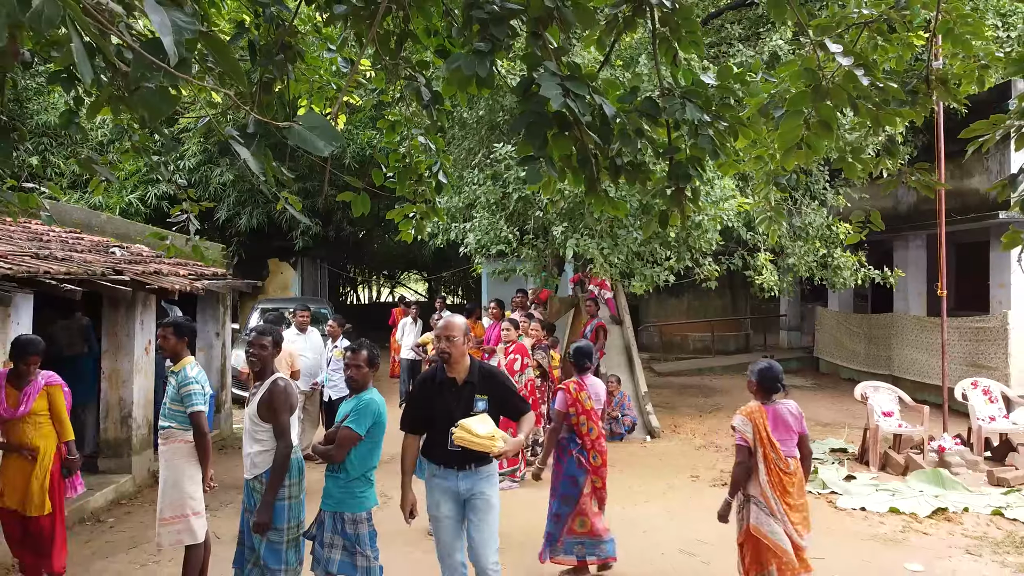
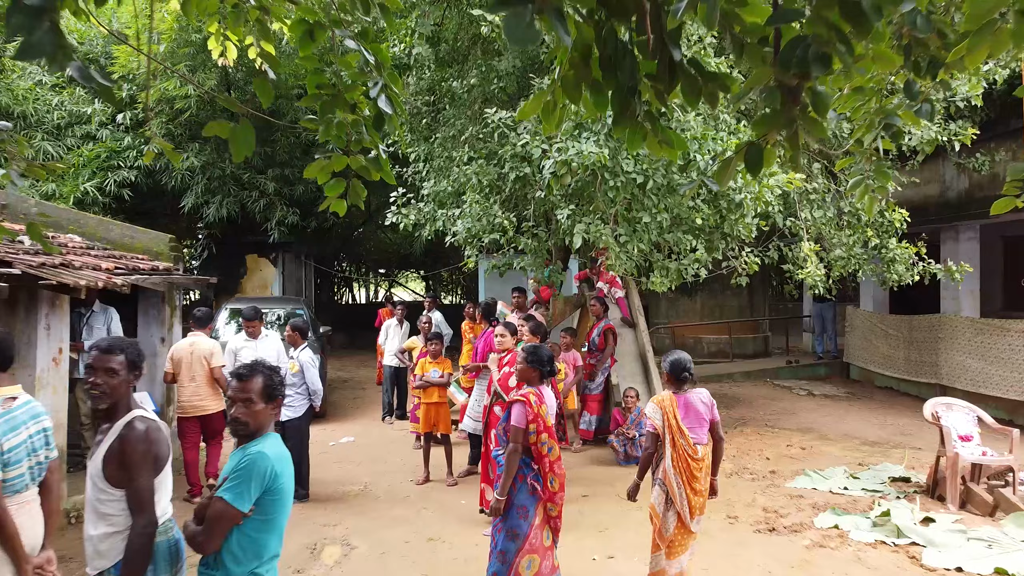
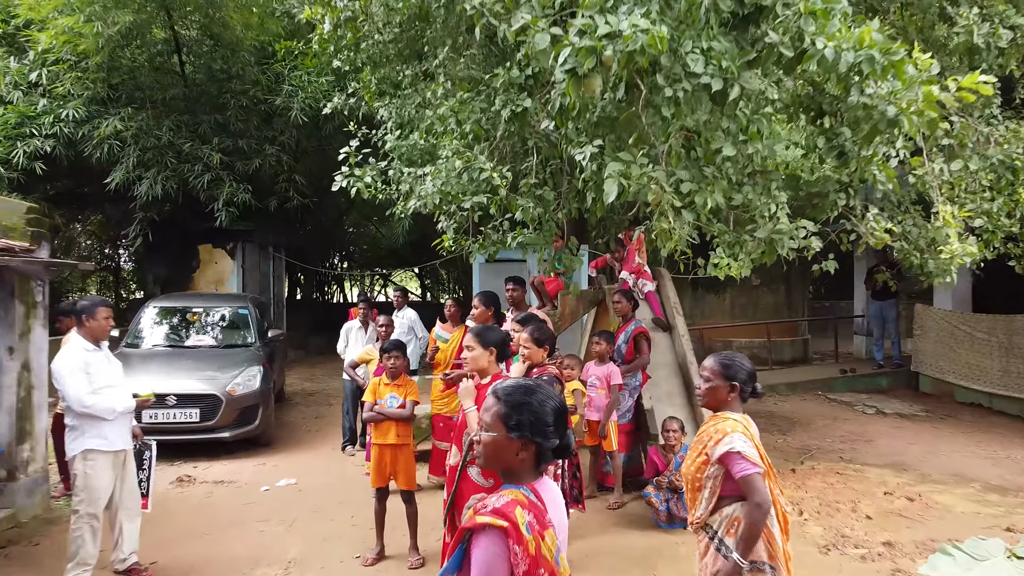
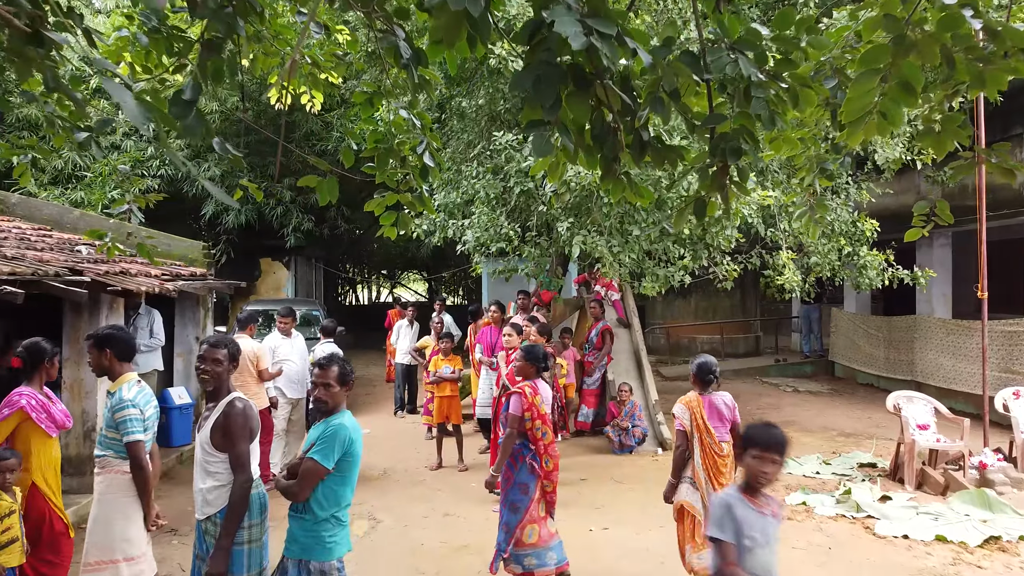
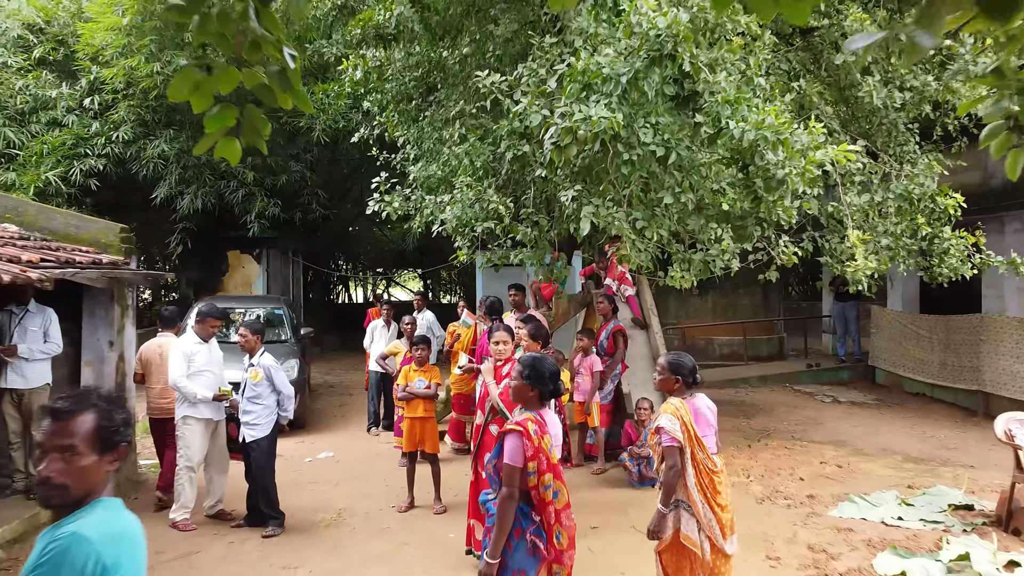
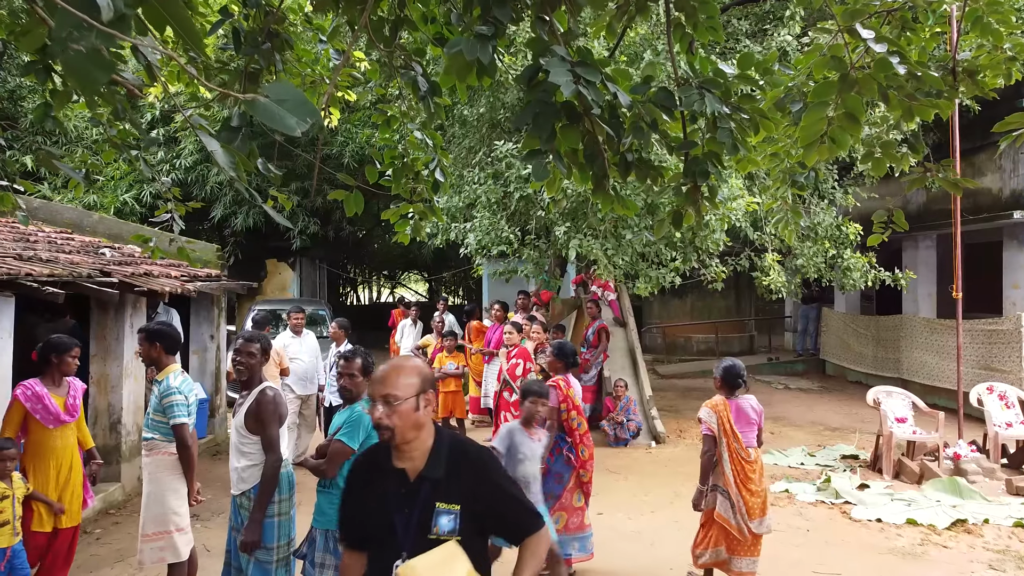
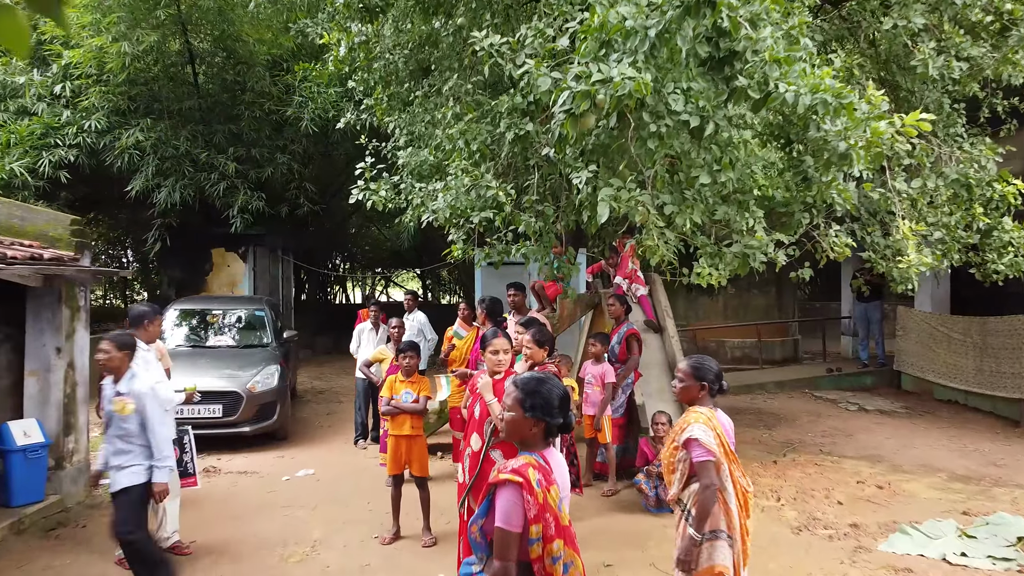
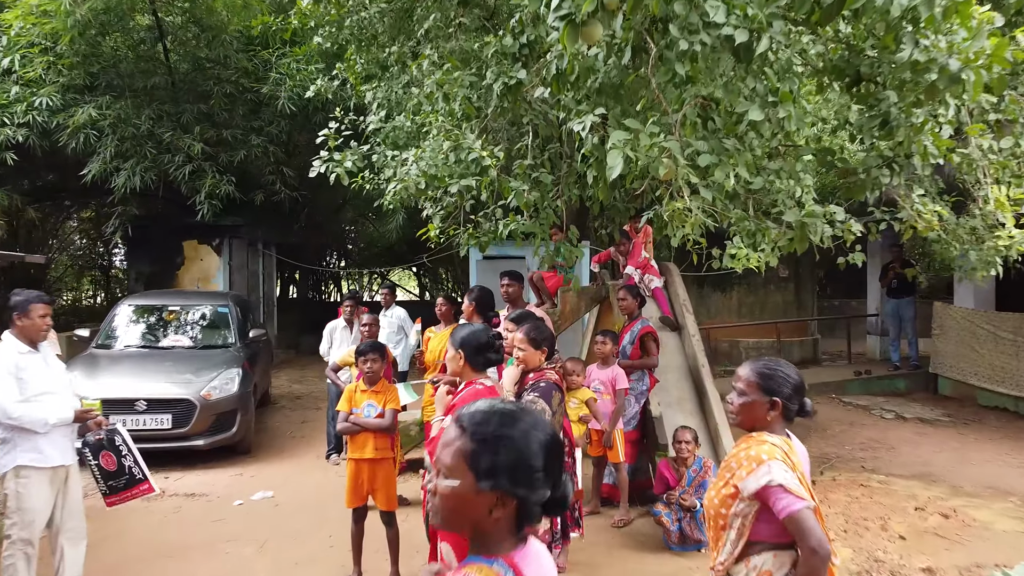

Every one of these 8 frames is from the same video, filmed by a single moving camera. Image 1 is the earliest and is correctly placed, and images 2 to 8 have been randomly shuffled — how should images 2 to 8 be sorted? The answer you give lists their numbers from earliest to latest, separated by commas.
6, 4, 2, 5, 7, 3, 8
